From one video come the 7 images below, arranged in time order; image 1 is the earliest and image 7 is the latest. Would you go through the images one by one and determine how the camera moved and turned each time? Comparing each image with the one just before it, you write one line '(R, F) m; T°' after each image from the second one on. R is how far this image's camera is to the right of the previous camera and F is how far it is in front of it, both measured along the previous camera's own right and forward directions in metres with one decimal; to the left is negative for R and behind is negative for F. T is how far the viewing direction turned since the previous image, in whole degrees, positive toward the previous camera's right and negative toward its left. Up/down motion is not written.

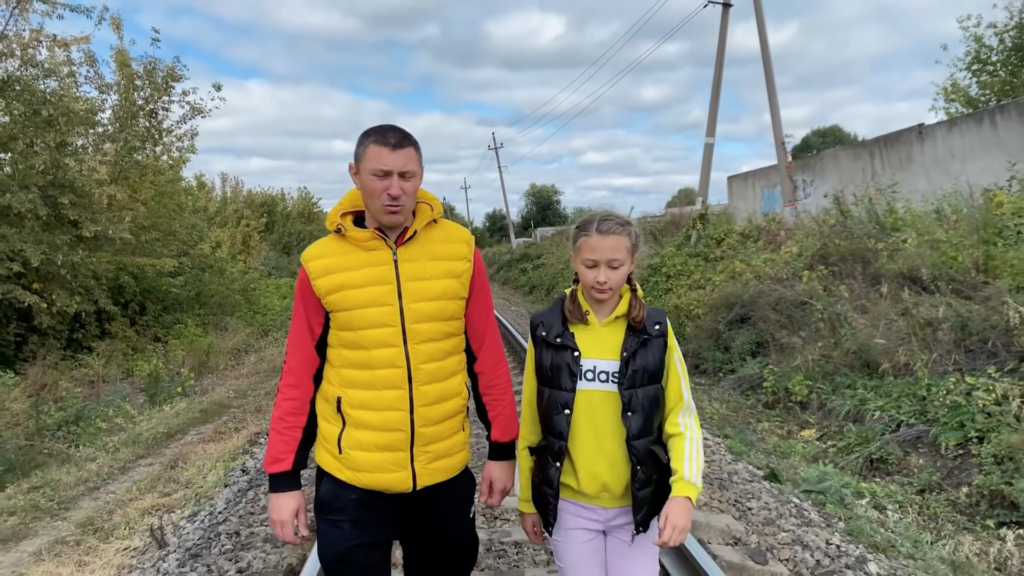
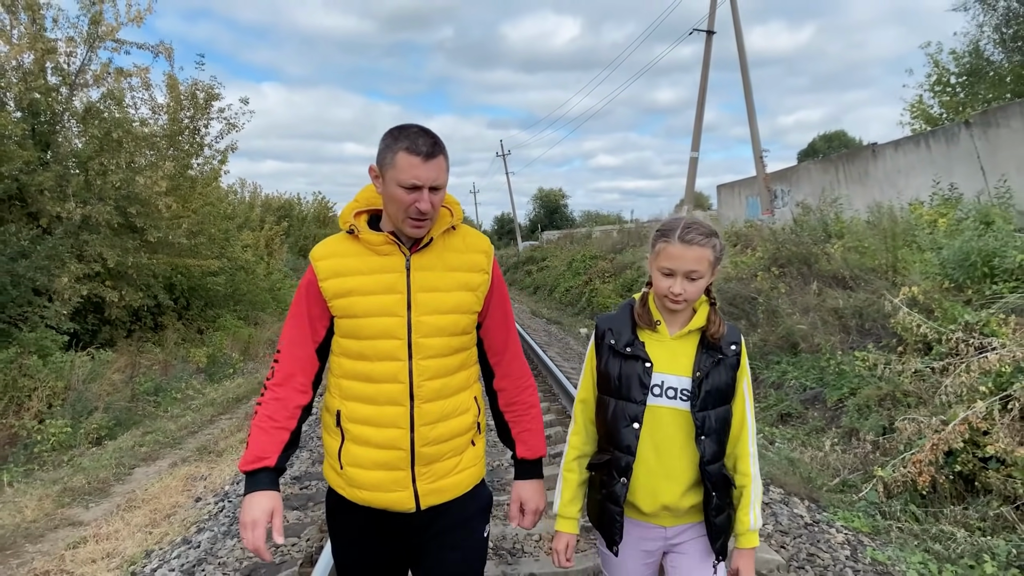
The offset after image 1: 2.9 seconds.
(+0.2, -1.8) m; -1°
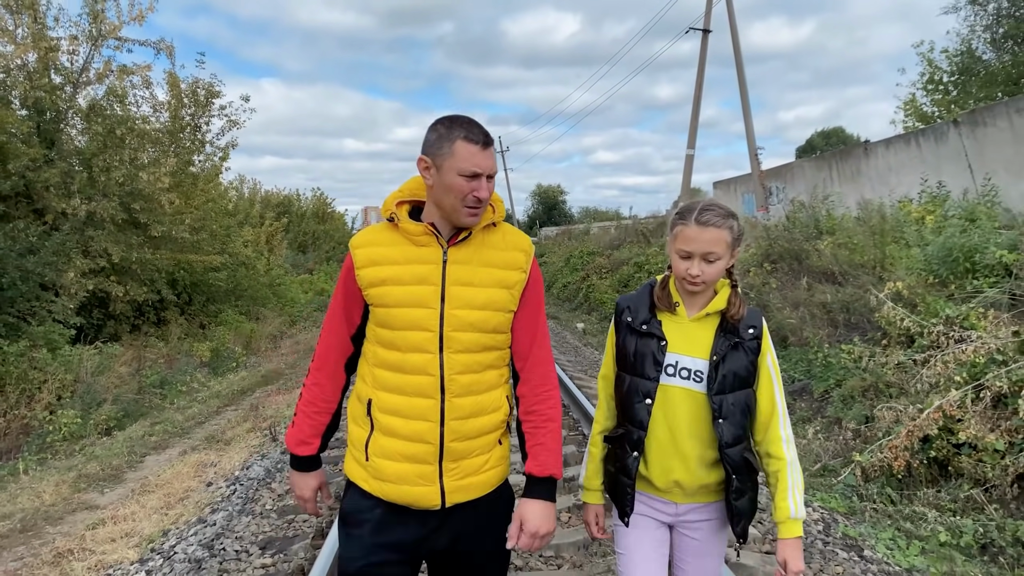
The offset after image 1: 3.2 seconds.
(0.0, -0.2) m; 0°
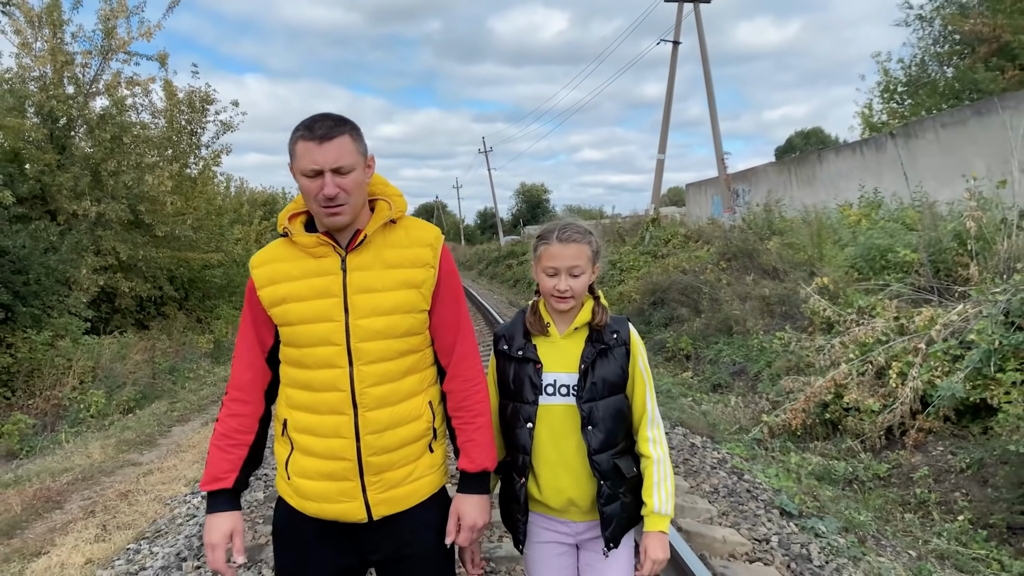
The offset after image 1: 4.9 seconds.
(+0.1, -1.1) m; +1°
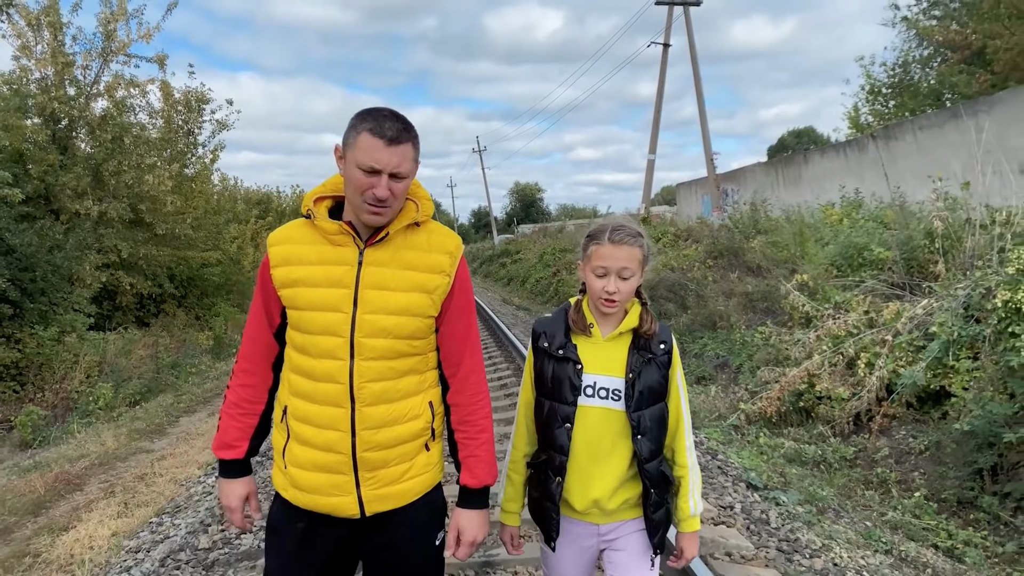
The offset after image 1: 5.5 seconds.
(0.0, -0.4) m; +1°
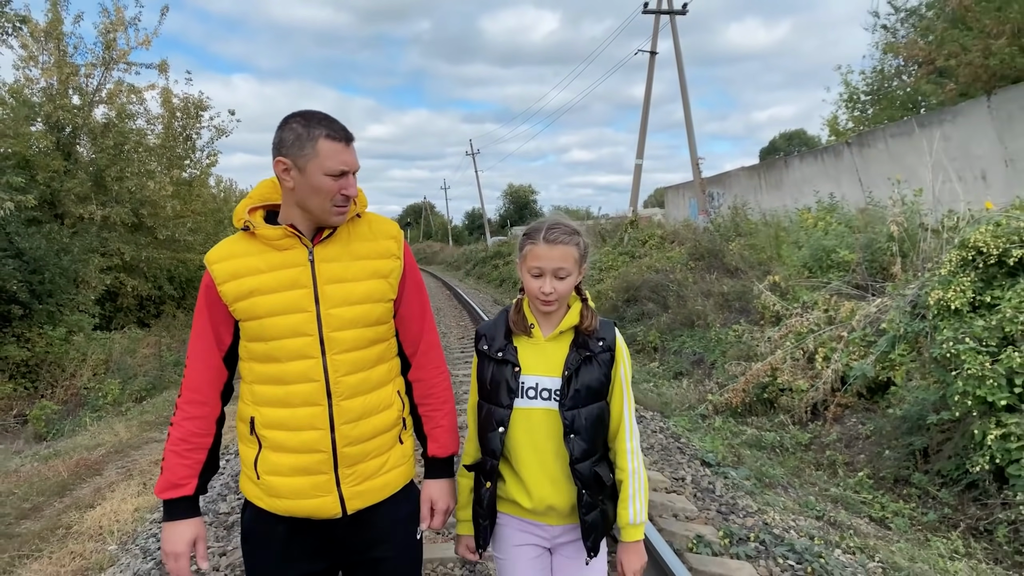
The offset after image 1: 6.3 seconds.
(+0.1, -0.5) m; 0°
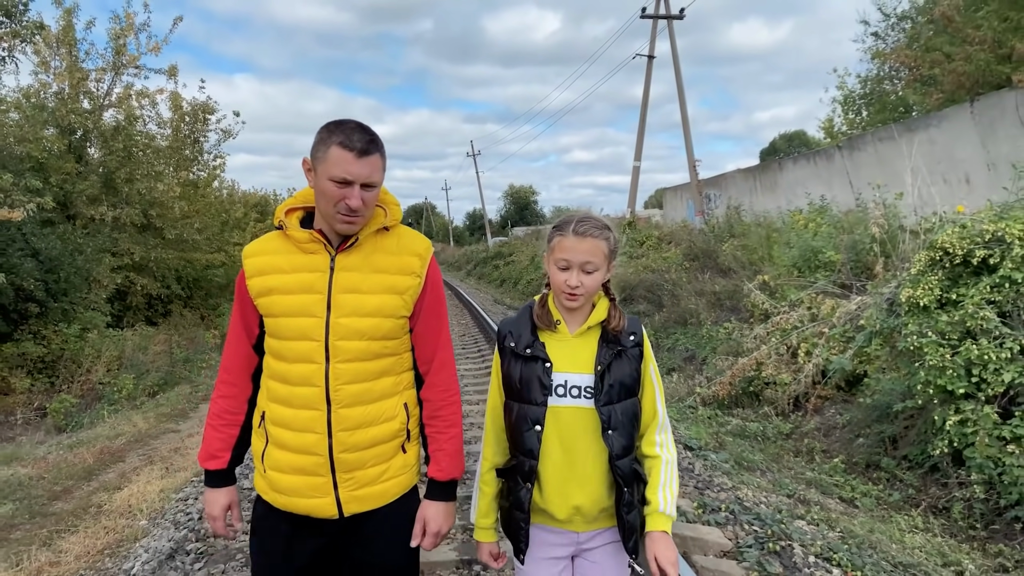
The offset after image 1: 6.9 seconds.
(0.0, -0.4) m; 0°
